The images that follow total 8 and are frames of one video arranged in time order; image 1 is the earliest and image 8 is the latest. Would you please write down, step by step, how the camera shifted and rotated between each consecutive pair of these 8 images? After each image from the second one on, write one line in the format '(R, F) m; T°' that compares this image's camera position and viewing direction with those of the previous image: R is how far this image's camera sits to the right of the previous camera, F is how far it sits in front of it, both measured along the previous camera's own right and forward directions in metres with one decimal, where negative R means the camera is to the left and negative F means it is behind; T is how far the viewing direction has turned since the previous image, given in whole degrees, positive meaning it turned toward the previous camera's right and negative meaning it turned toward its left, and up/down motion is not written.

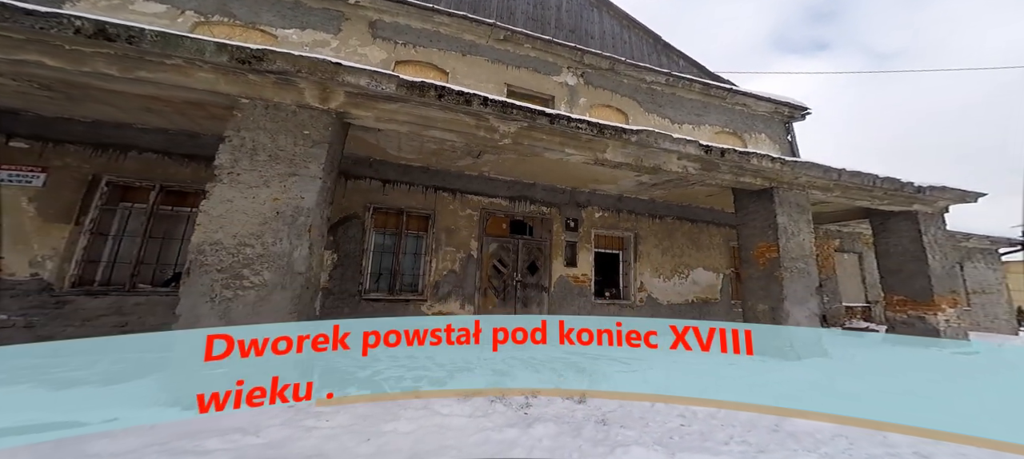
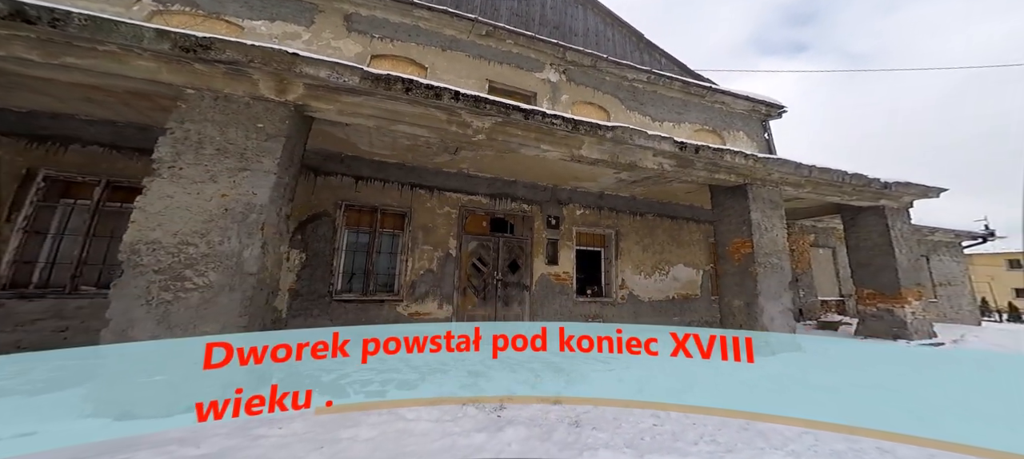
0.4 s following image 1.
(+0.1, +0.1) m; +2°
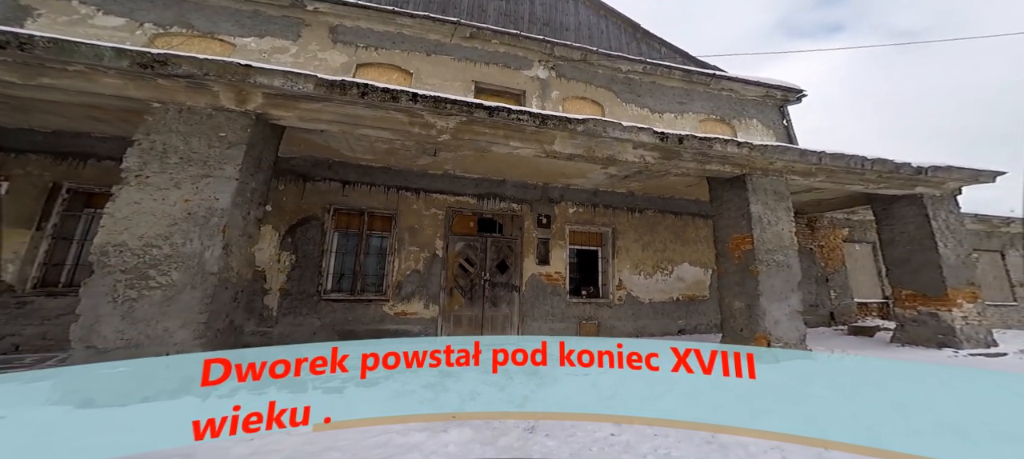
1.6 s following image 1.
(+0.7, +0.1) m; -5°
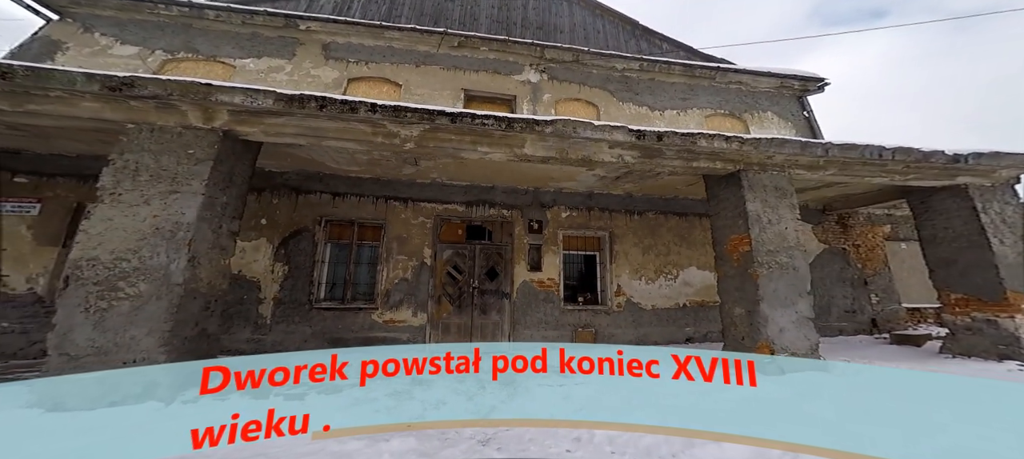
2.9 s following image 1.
(+0.7, +0.1) m; -5°
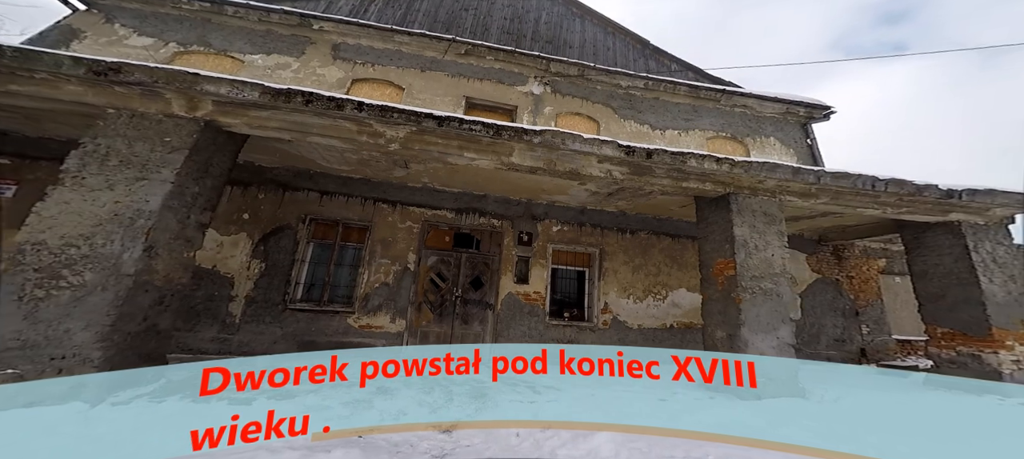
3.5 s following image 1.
(+0.3, +0.1) m; -1°
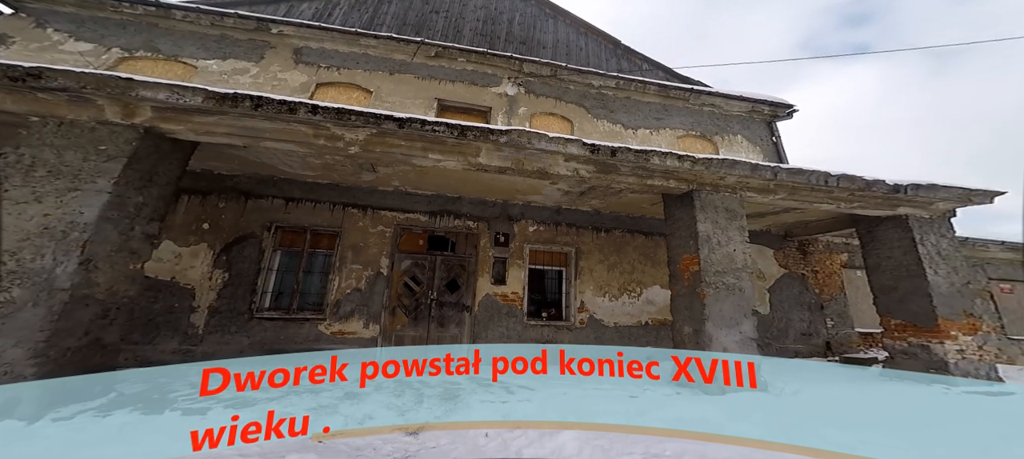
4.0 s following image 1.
(+0.2, 0.0) m; +2°
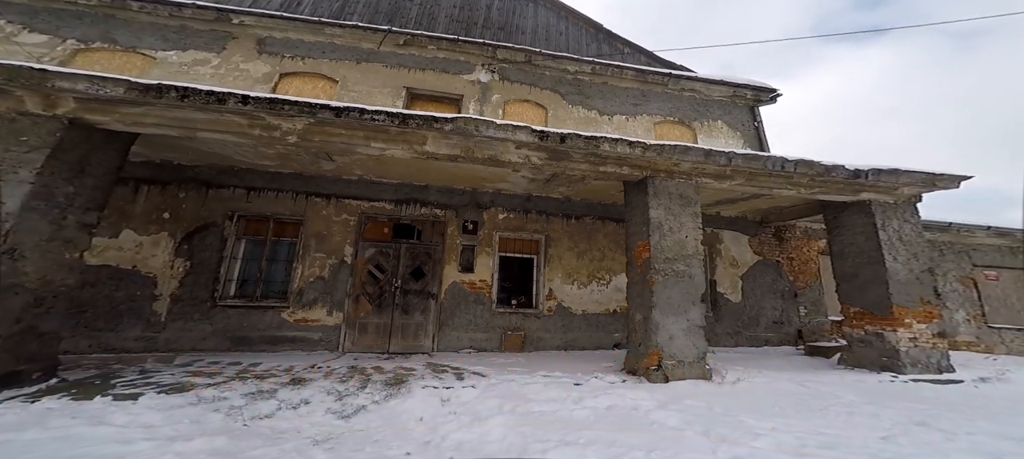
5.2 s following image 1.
(+0.7, 0.0) m; -1°
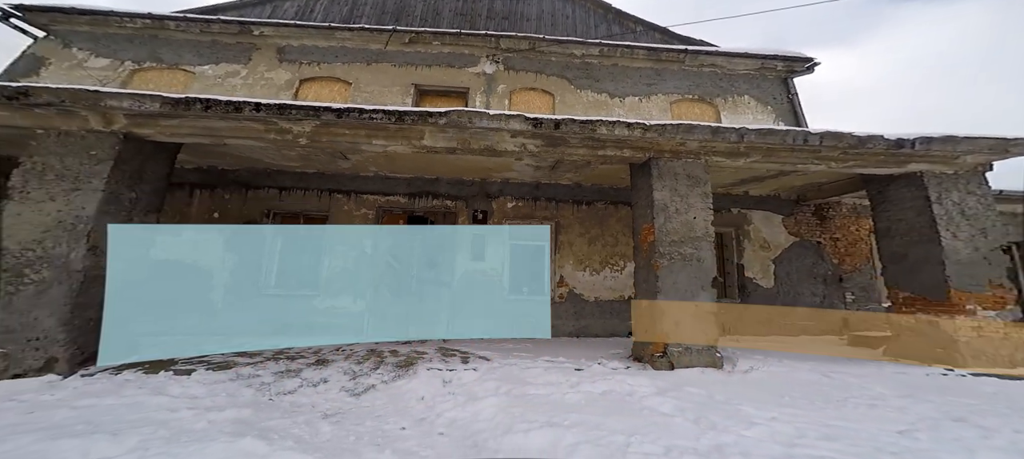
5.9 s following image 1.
(+0.5, 0.0) m; -6°
